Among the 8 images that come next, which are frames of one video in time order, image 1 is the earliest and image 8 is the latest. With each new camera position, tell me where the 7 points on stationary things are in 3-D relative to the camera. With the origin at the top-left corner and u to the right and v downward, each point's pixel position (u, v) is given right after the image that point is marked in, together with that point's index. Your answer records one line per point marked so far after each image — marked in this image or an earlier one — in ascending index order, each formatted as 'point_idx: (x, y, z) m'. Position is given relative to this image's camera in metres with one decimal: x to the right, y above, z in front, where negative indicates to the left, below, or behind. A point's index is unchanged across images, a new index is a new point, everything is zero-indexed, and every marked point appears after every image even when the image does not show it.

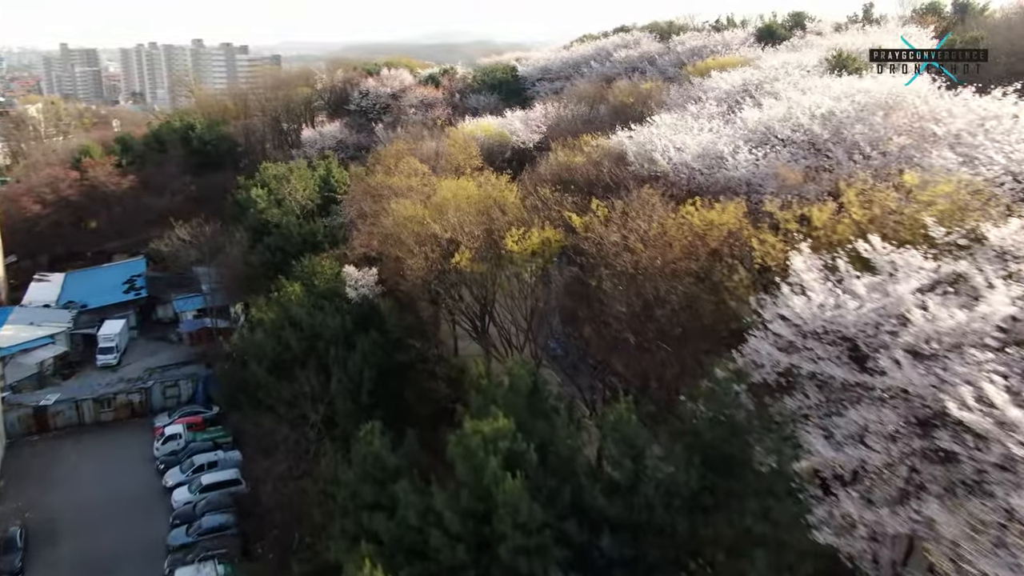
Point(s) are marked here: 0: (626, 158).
0: (+2.2, +2.5, +15.9) m
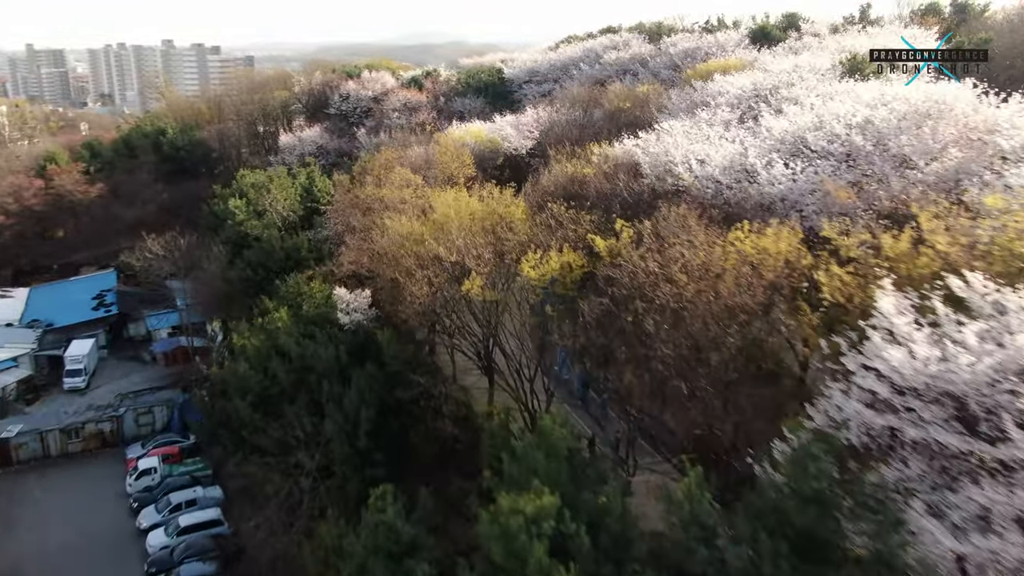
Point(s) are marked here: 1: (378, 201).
0: (+2.3, +2.1, +14.8) m
1: (-2.9, +1.9, +18.1) m
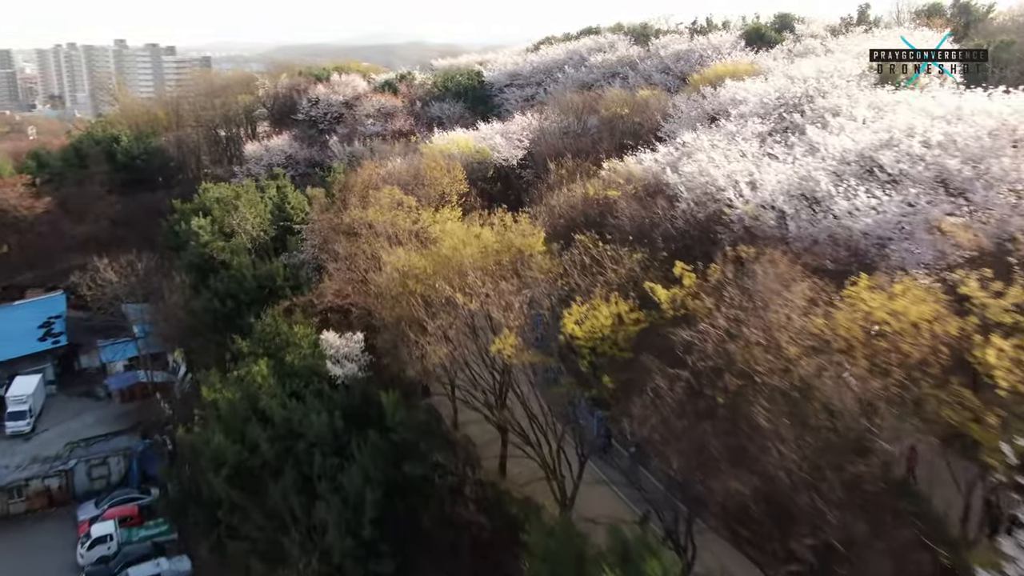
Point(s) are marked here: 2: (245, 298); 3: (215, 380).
0: (+2.5, +1.4, +12.9) m
1: (-2.8, +1.2, +16.0) m
2: (-5.6, -0.2, +17.6) m
3: (-4.6, -1.4, +13.1) m
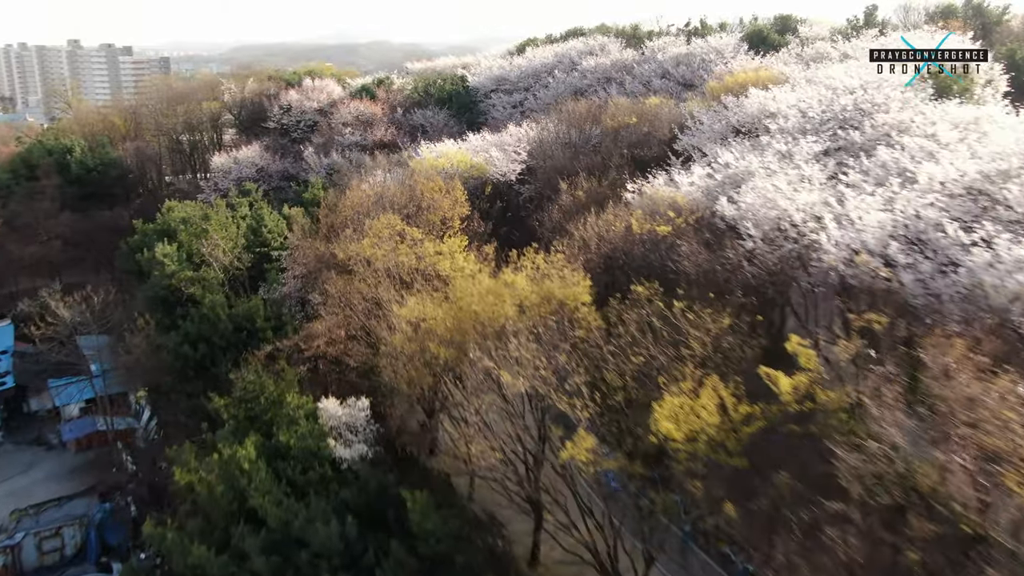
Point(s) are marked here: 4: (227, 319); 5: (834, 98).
0: (+3.0, +0.8, +10.9) m
1: (-2.5, +0.4, +13.8) m
2: (-5.4, -1.0, +15.3) m
3: (-4.2, -2.2, +10.8) m
4: (-5.3, -0.6, +15.6) m
5: (+6.1, +3.6, +15.9) m
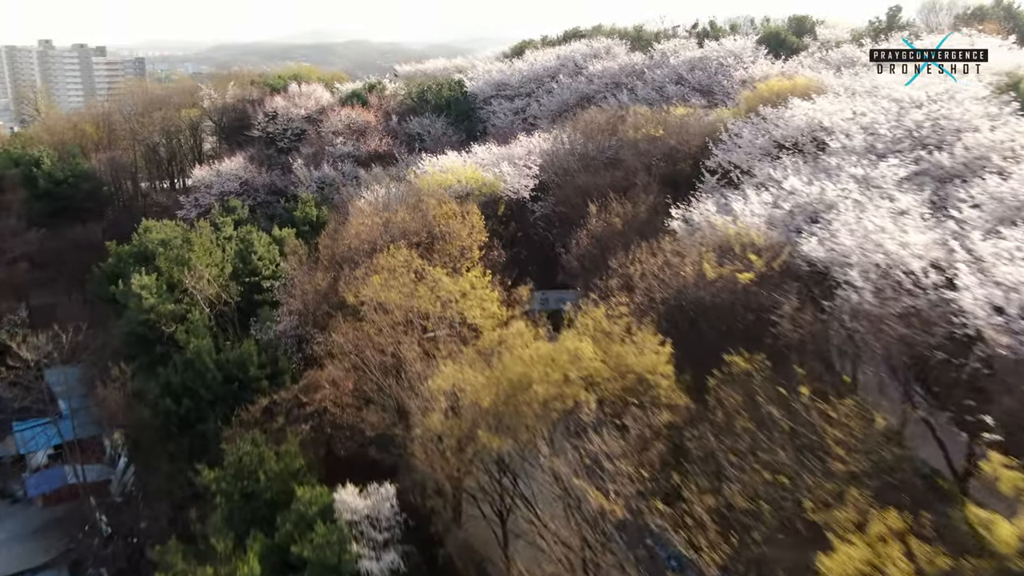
0: (+3.6, +0.1, +9.1) m
1: (-2.0, -0.2, +11.9) m
2: (-4.8, -1.7, +13.3) m
3: (-3.6, -2.9, +8.9) m
4: (-4.8, -1.3, +13.6) m
5: (+6.5, +2.9, +14.1) m
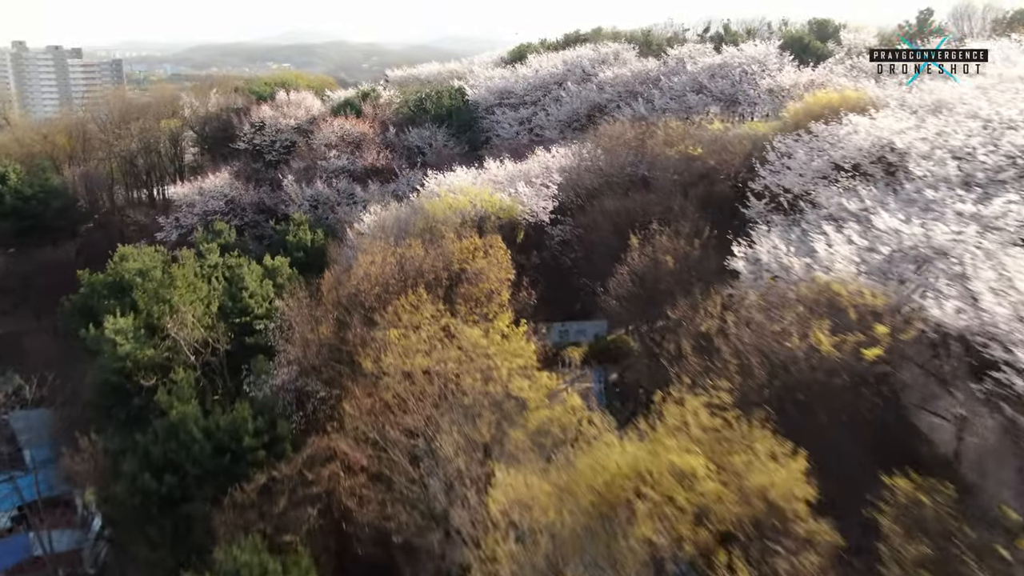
0: (+4.2, -0.6, +7.3) m
1: (-1.4, -1.0, +9.9) m
2: (-4.3, -2.5, +11.3) m
3: (-2.9, -3.7, +6.9) m
4: (-4.2, -2.0, +11.6) m
5: (+7.1, +2.3, +12.3) m
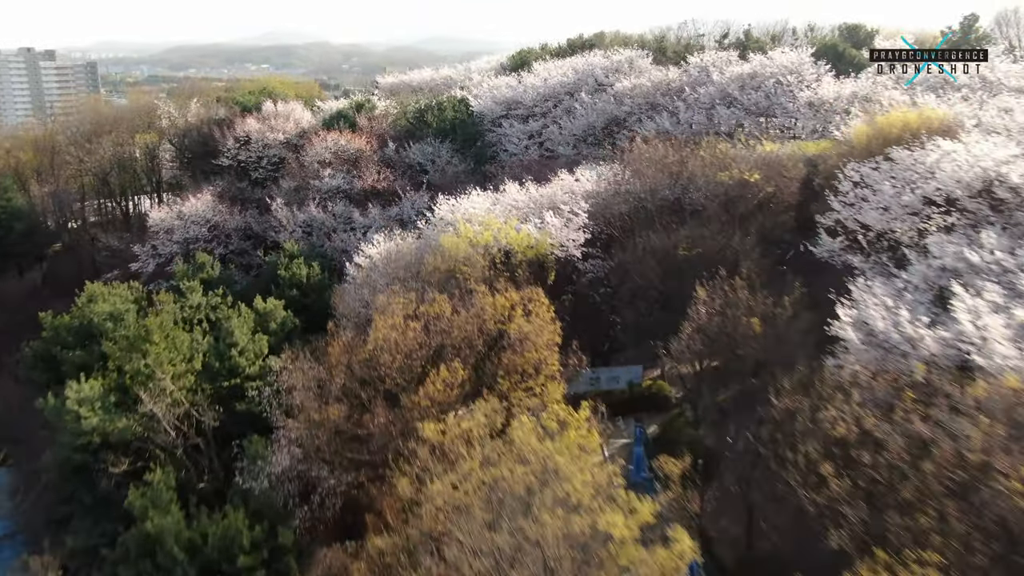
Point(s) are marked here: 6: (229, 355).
0: (+5.0, -1.4, +5.1) m
1: (-0.7, -1.8, +7.6) m
2: (-3.6, -3.3, +8.9) m
3: (-2.1, -4.5, +4.5) m
4: (-3.6, -2.9, +9.2) m
5: (+7.7, +1.4, +10.2) m
6: (-4.4, -1.1, +13.2) m
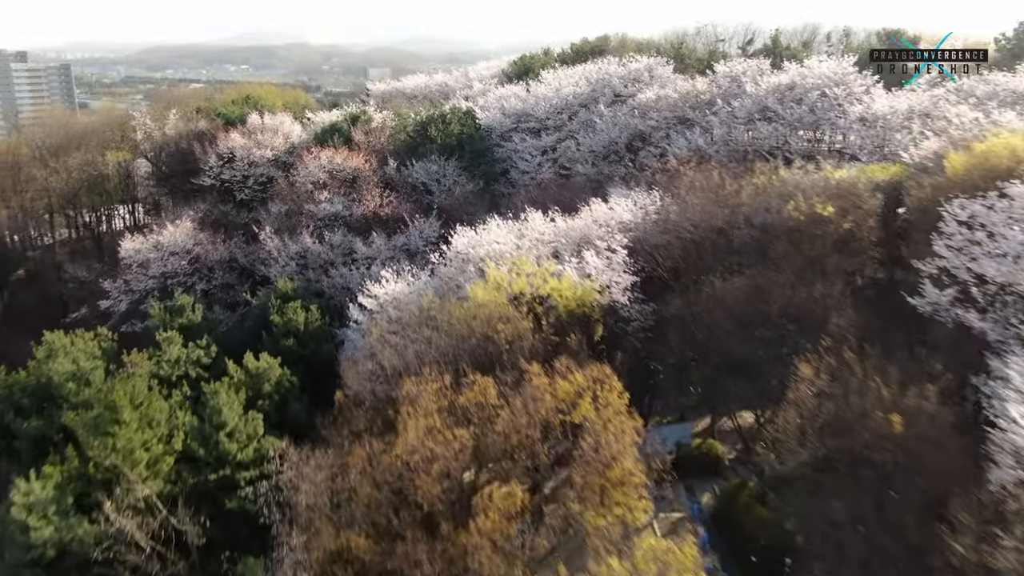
0: (+5.8, -2.3, +2.9) m
1: (+0.1, -2.7, +5.3) m
2: (-2.8, -4.2, +6.6) m
3: (-1.2, -5.4, +2.2) m
4: (-2.8, -3.8, +6.8) m
5: (+8.4, +0.6, +8.1) m
6: (-3.7, -2.0, +10.7) m
